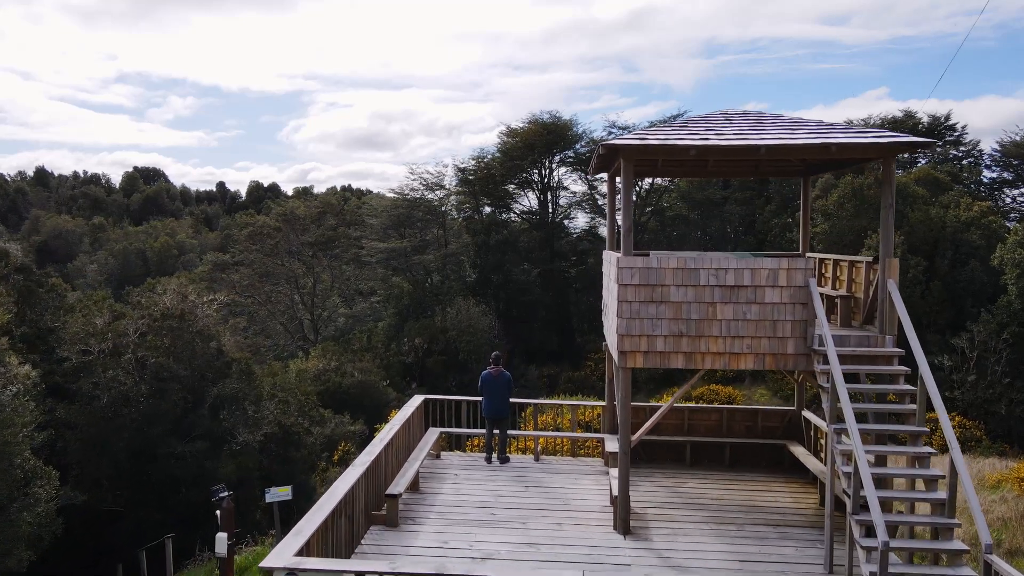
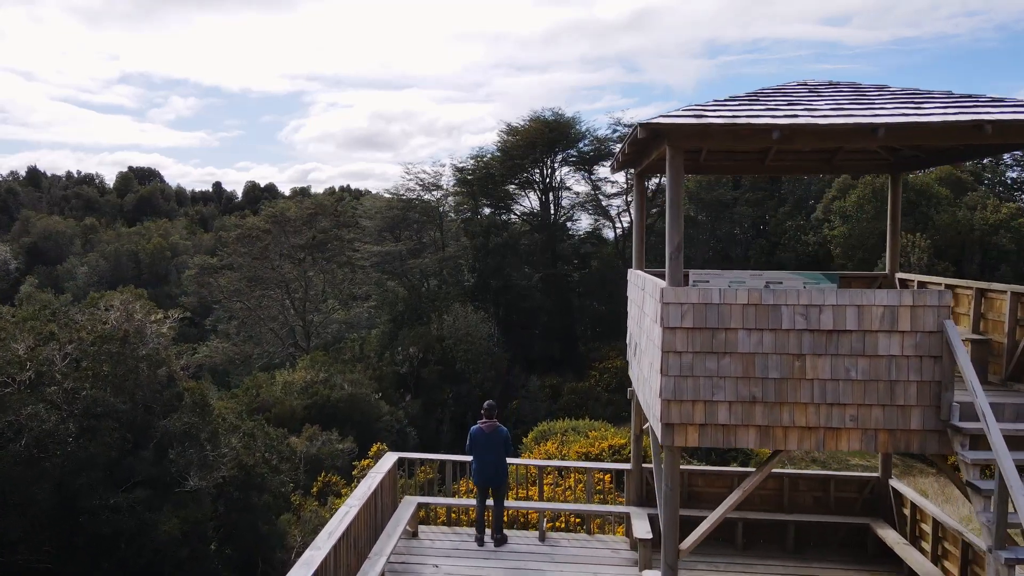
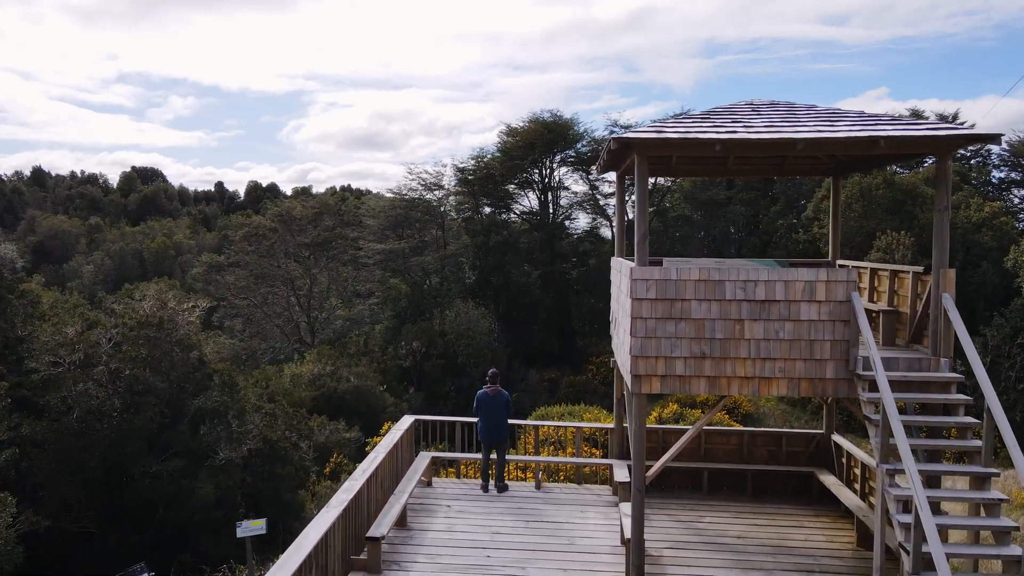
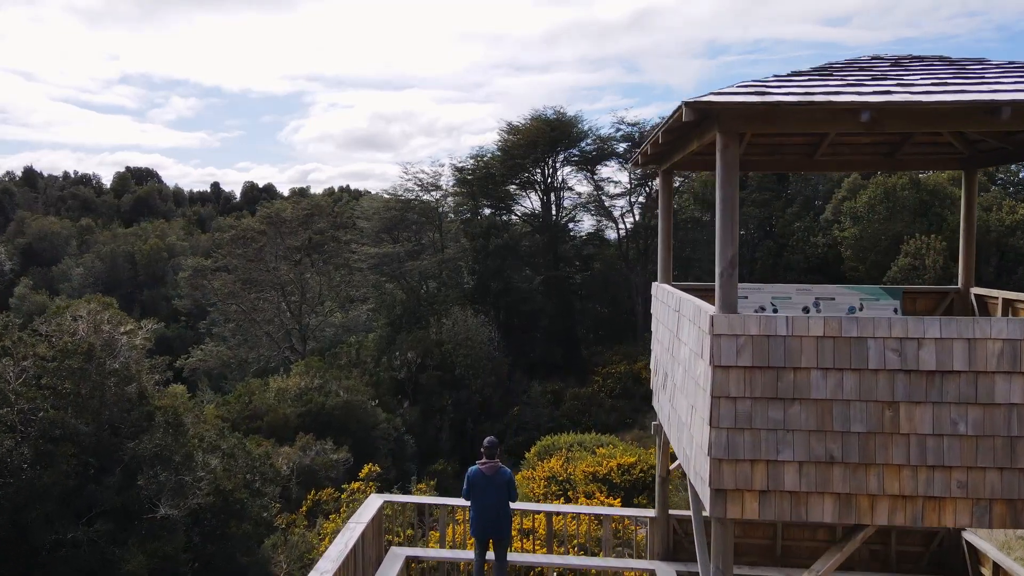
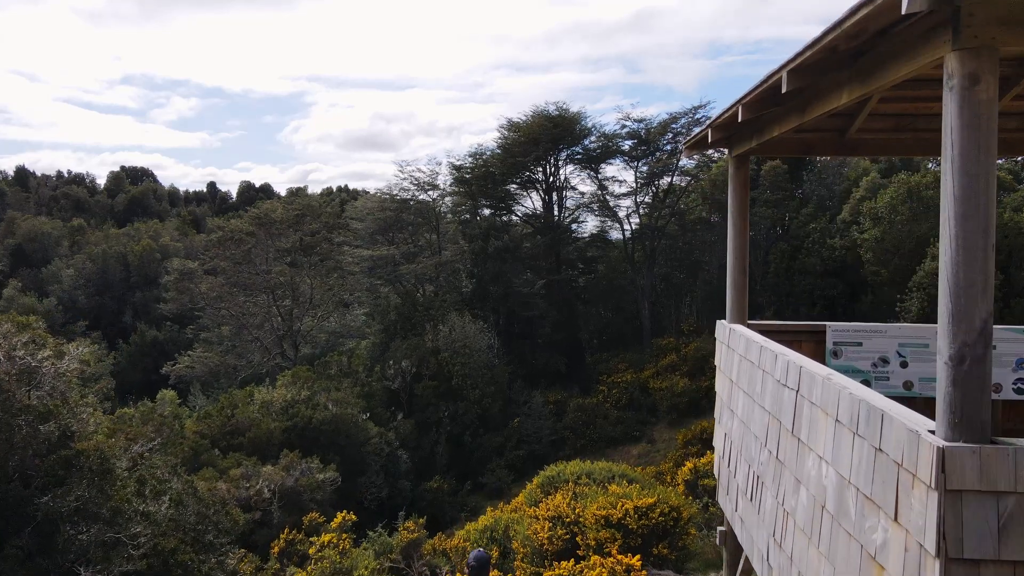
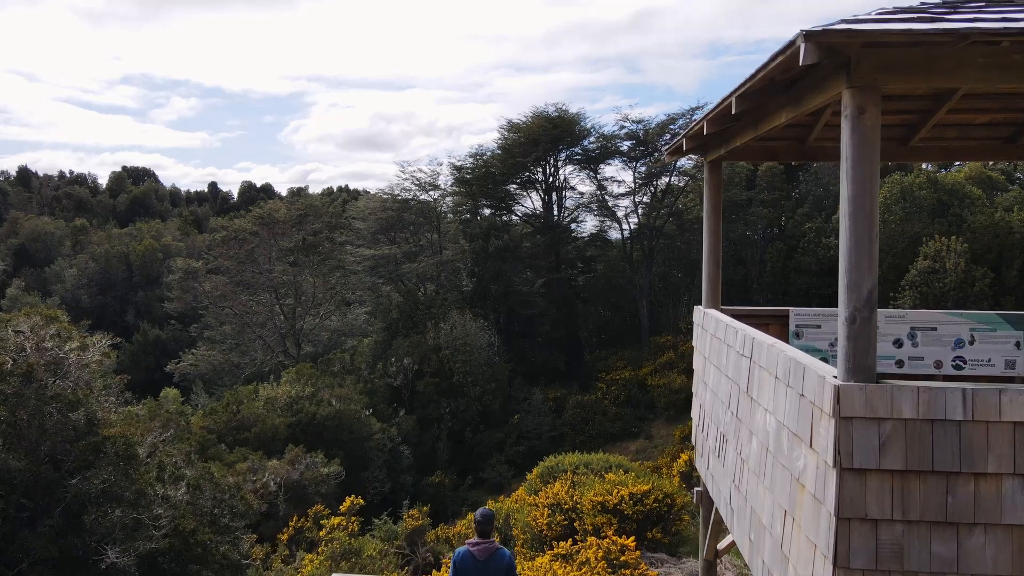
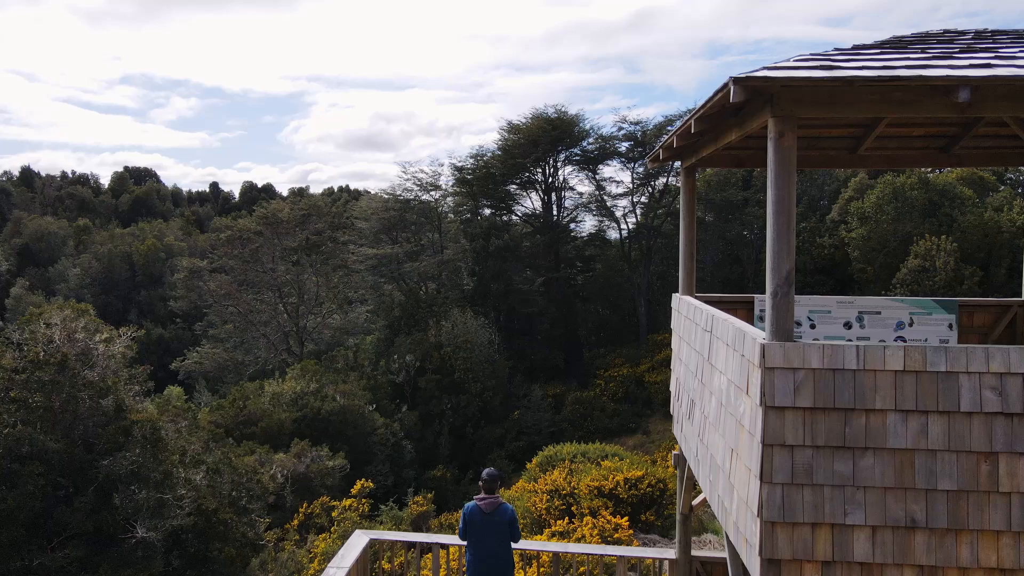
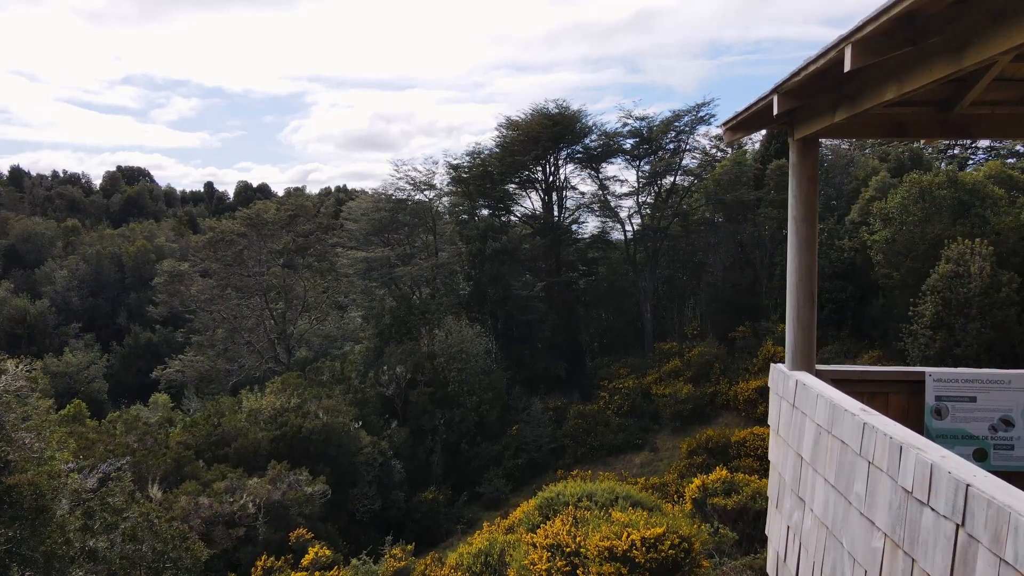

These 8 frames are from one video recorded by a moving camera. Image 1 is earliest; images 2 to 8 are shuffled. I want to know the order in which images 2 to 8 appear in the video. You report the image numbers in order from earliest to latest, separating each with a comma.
3, 2, 4, 7, 6, 5, 8
